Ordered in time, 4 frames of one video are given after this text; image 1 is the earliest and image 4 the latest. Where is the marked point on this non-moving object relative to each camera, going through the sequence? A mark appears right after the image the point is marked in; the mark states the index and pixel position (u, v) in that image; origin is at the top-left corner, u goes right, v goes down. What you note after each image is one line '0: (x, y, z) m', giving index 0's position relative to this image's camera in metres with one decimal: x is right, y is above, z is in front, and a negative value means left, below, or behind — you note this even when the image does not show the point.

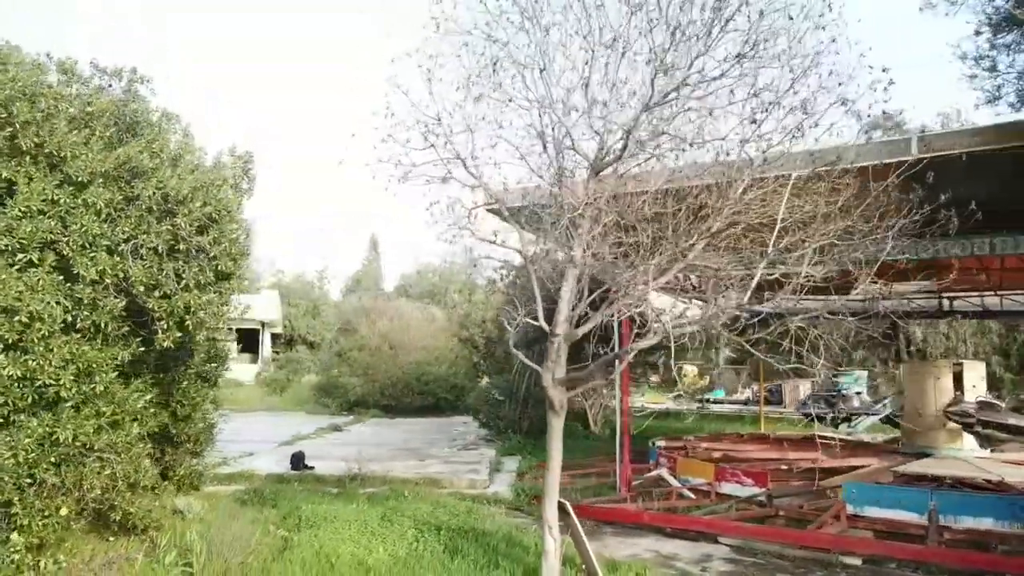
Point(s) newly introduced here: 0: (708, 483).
0: (+2.3, -2.3, +8.9) m
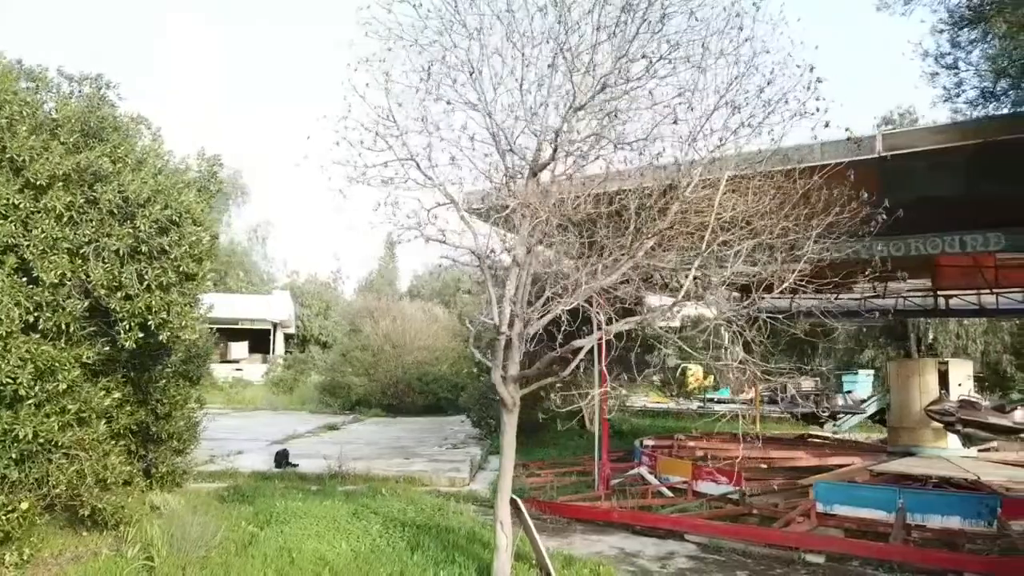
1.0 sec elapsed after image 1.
0: (+2.0, -2.3, +8.9) m
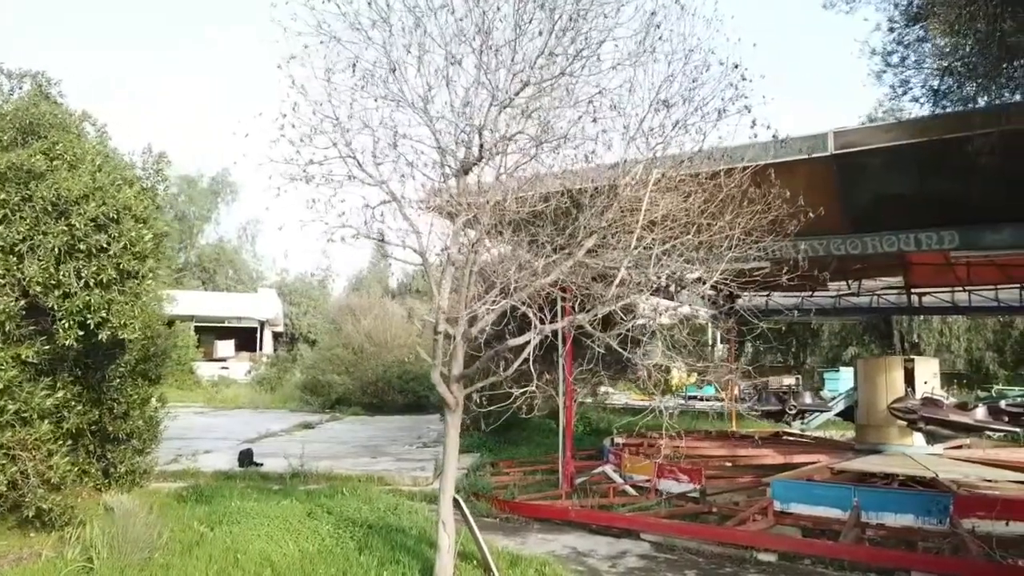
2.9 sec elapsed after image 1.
0: (+1.6, -2.2, +8.9) m
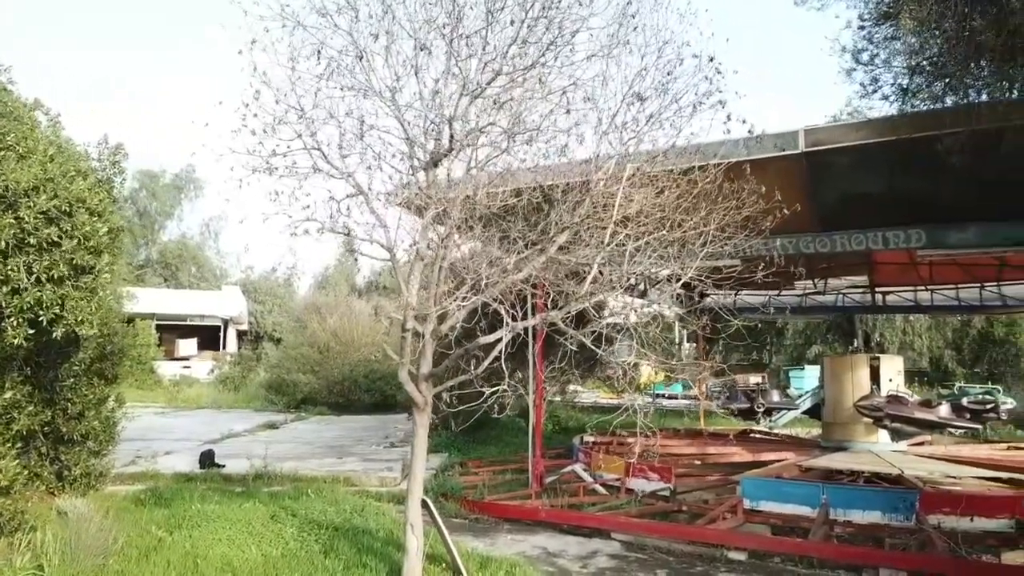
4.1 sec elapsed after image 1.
0: (+1.2, -2.2, +8.8) m
